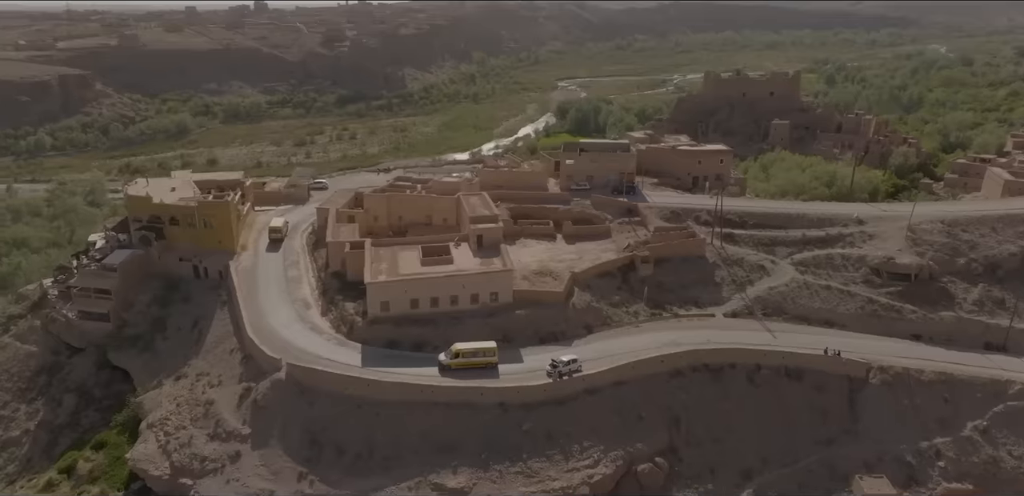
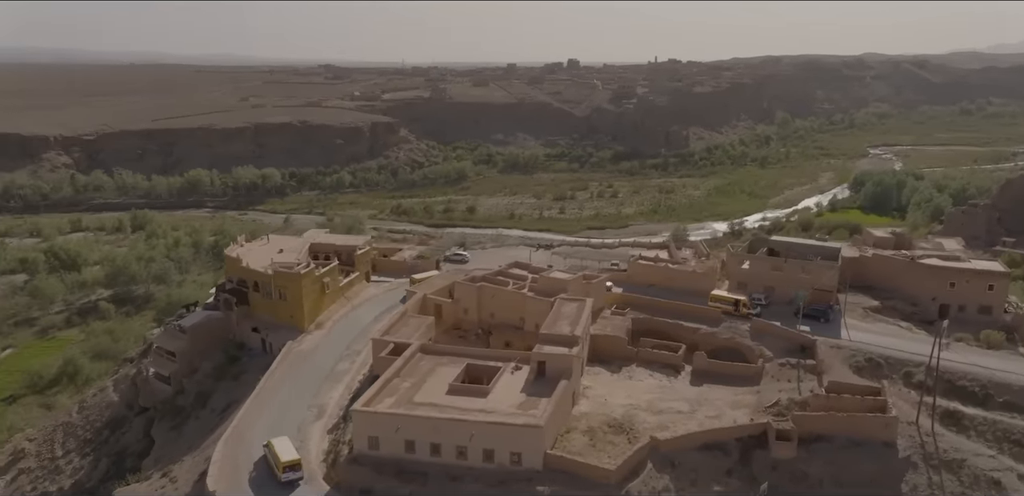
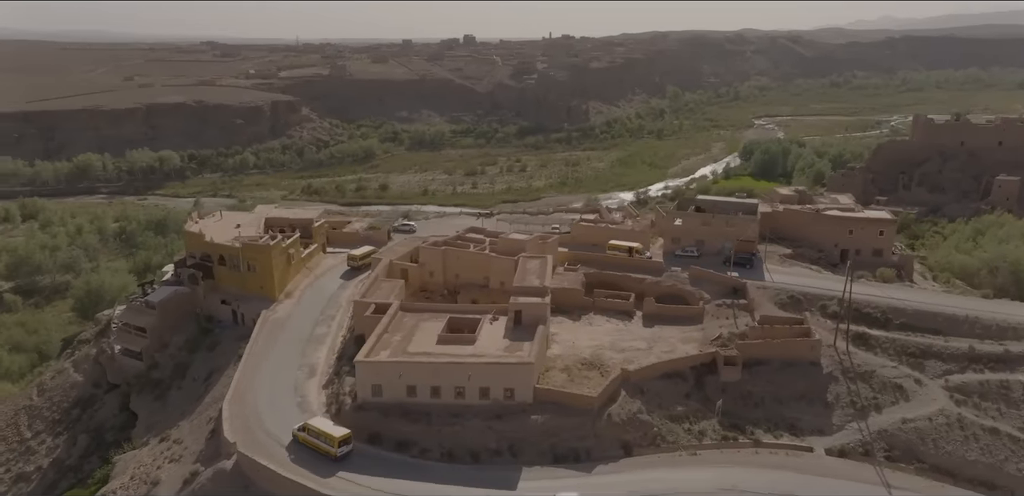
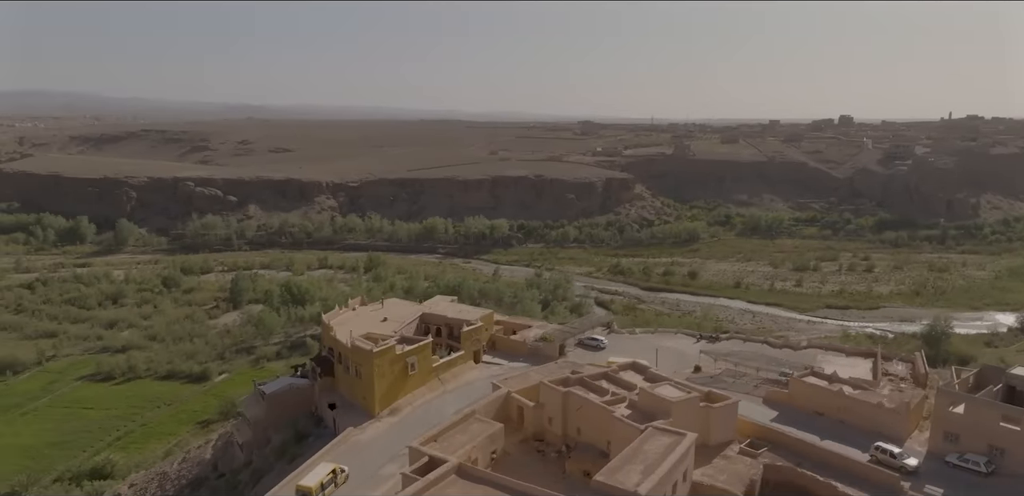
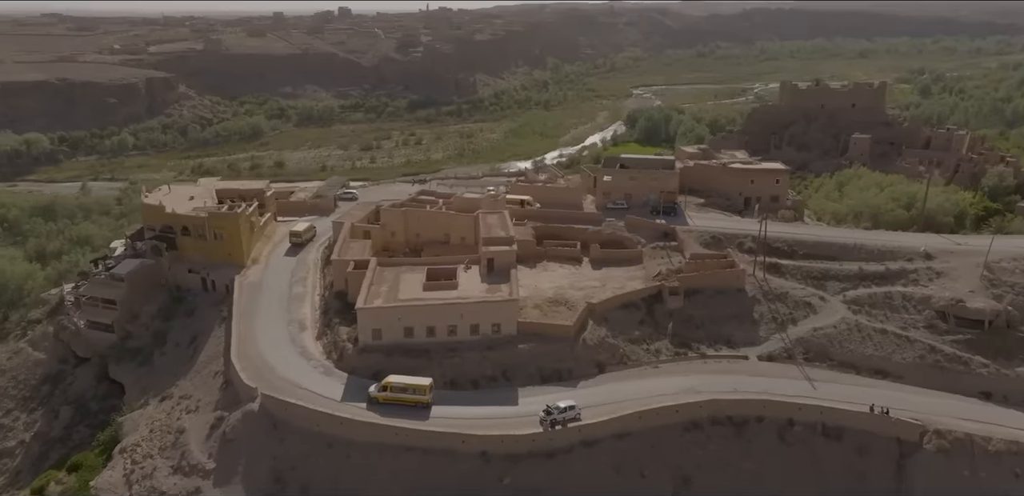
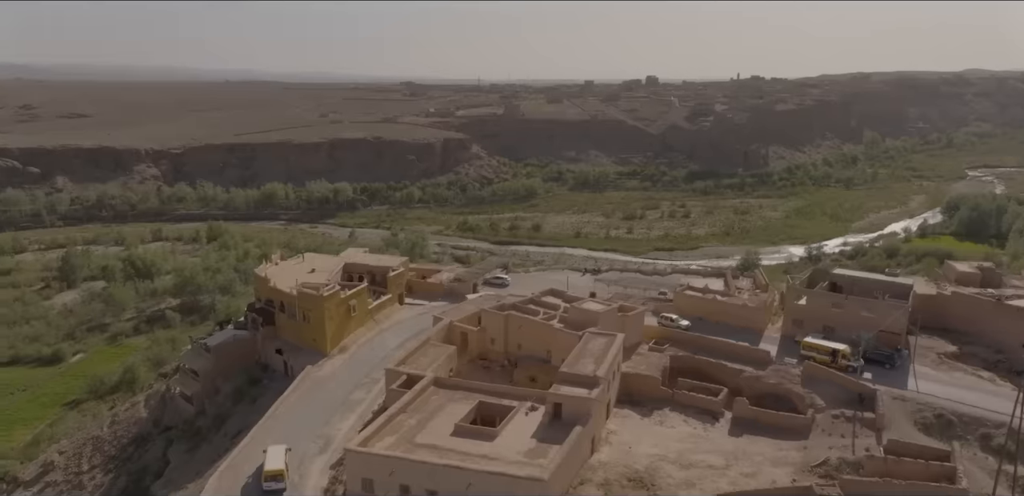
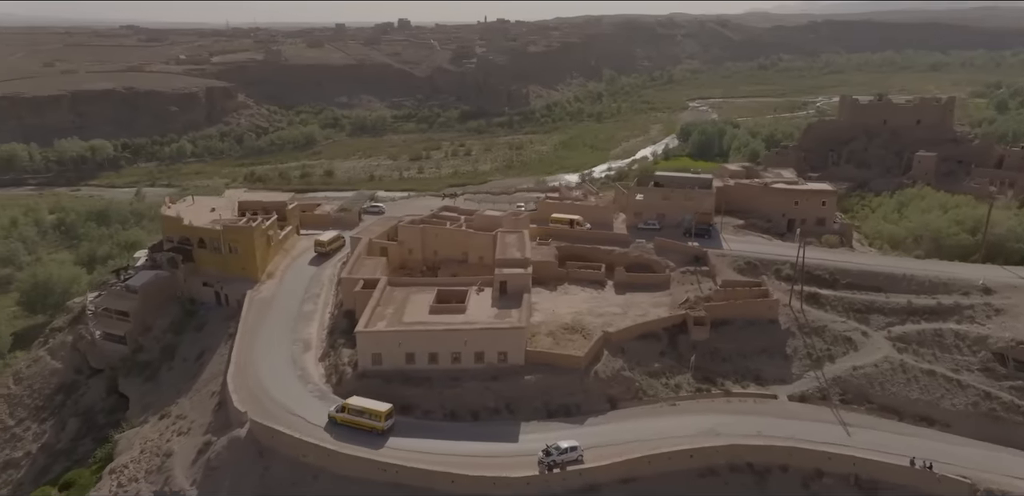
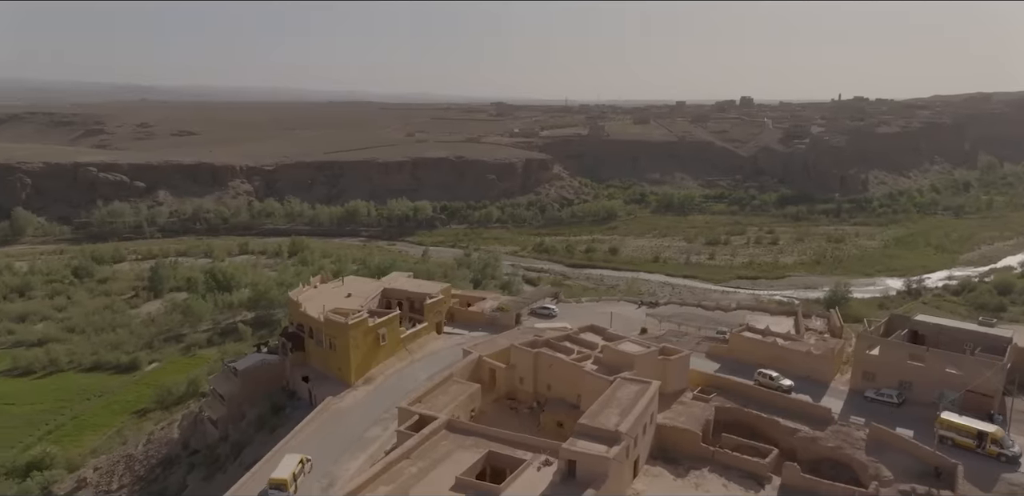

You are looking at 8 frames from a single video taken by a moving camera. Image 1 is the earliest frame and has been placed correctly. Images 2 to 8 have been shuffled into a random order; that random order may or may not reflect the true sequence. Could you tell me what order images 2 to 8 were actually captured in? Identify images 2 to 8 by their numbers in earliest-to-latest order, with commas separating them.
5, 7, 3, 2, 6, 8, 4
